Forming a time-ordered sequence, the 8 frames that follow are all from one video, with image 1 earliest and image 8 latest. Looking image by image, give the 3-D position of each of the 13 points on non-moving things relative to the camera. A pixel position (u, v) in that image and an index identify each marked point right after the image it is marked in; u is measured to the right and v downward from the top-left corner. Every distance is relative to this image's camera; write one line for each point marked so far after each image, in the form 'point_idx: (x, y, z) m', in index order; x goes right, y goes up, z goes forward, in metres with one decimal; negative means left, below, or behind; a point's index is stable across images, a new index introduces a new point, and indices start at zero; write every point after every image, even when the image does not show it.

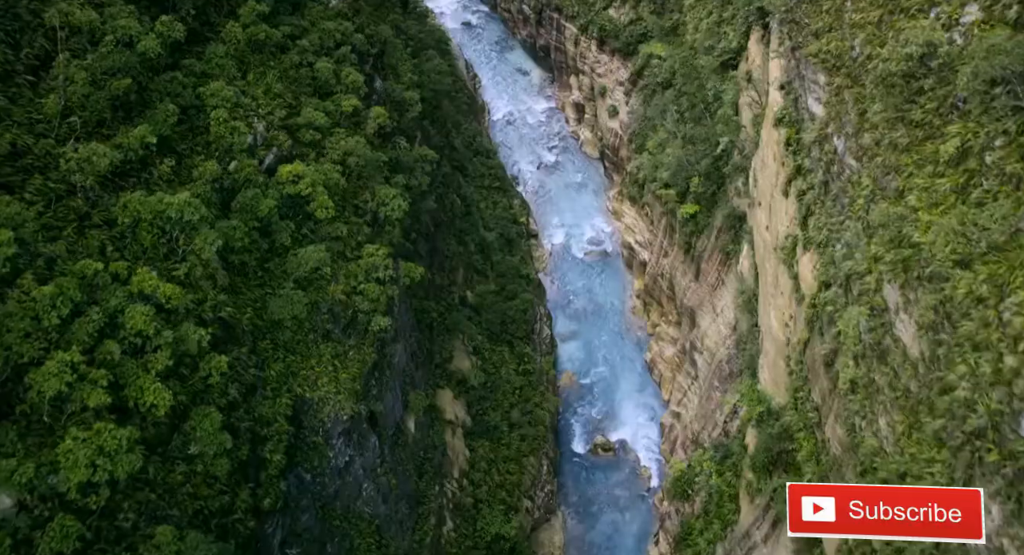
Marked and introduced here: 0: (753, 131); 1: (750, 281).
0: (+5.5, +3.3, +18.7) m
1: (+5.4, -0.1, +18.7) m
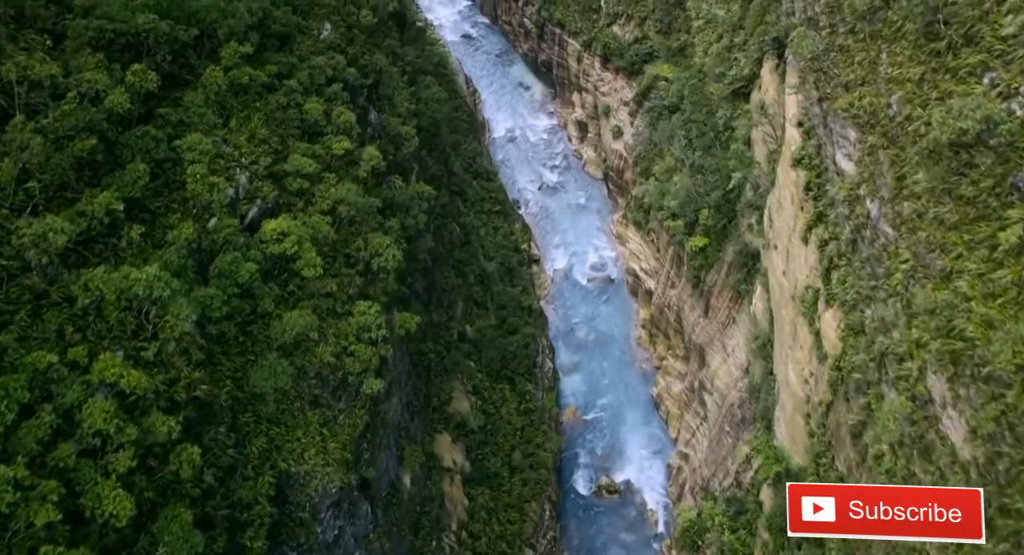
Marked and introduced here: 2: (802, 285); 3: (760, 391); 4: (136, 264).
0: (+5.5, +2.3, +17.7) m
1: (+5.4, -1.0, +17.7) m
2: (+5.2, -0.1, +14.8) m
3: (+5.3, -2.4, +17.5) m
4: (-4.9, 0.0, +10.6) m
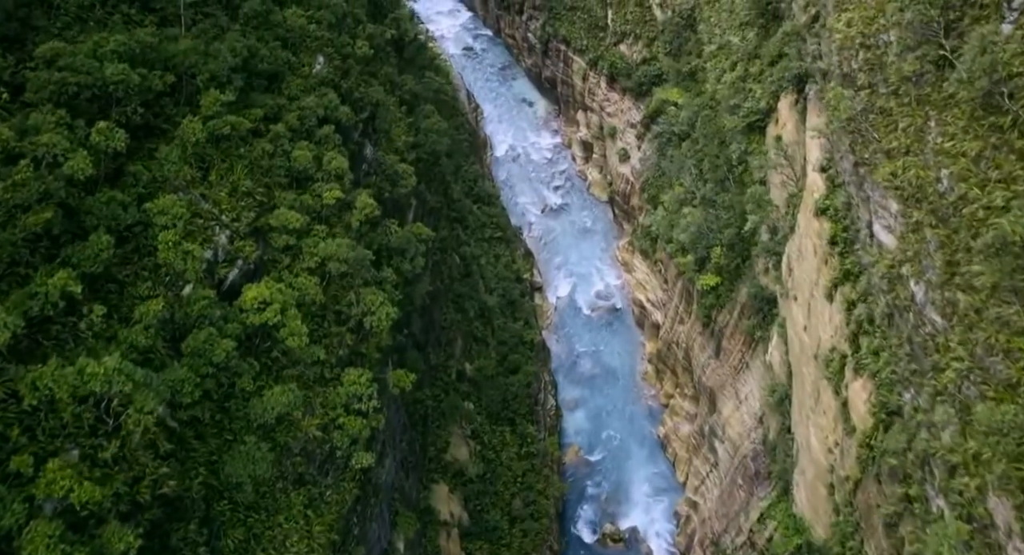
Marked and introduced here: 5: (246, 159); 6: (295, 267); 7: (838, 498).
0: (+5.6, +1.3, +16.7) m
1: (+5.5, -2.0, +16.7) m
2: (+5.3, -1.1, +13.8) m
3: (+5.3, -3.4, +16.5) m
4: (-4.8, -0.9, +9.6) m
5: (-3.9, +1.7, +12.1) m
6: (-3.2, +0.2, +12.1) m
7: (+5.1, -3.5, +12.9) m
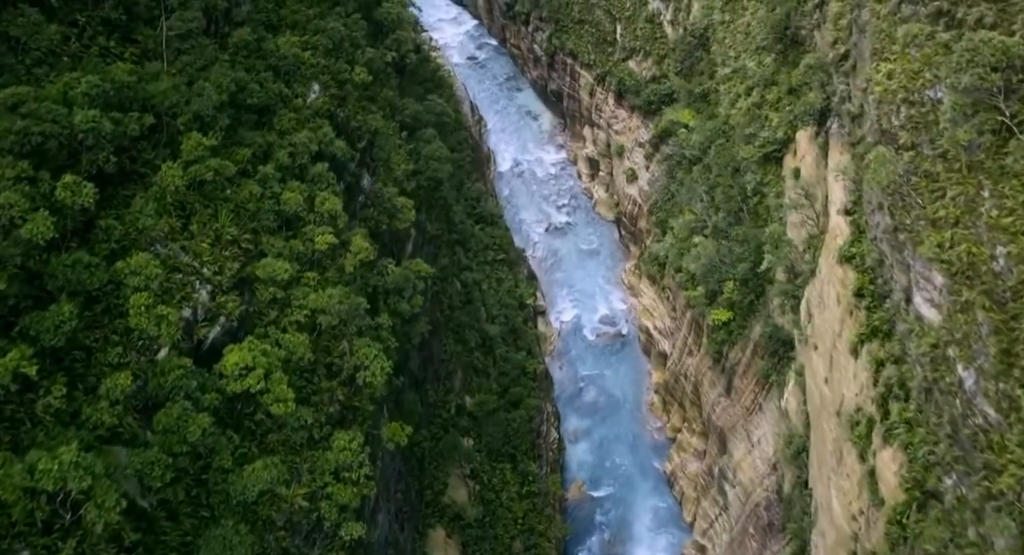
0: (+5.7, +0.5, +15.8) m
1: (+5.5, -2.9, +15.9) m
2: (+5.3, -2.0, +12.9) m
3: (+5.3, -4.3, +15.6) m
4: (-4.8, -1.6, +8.8) m
5: (-3.9, +1.0, +11.3) m
6: (-3.1, -0.6, +11.2) m
7: (+5.1, -4.3, +12.0) m
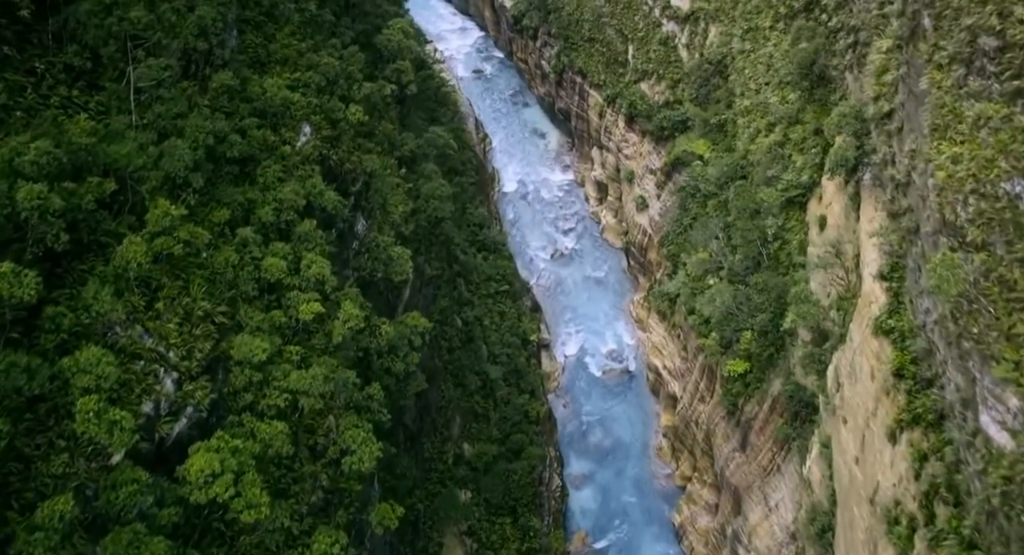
0: (+5.8, -0.6, +14.7) m
1: (+5.5, -4.0, +14.7) m
2: (+5.3, -3.1, +11.7) m
3: (+5.3, -5.4, +14.4) m
4: (-4.8, -2.5, +7.6) m
5: (-3.8, 0.0, +10.1) m
6: (-3.1, -1.5, +10.1) m
7: (+5.1, -5.4, +10.8) m
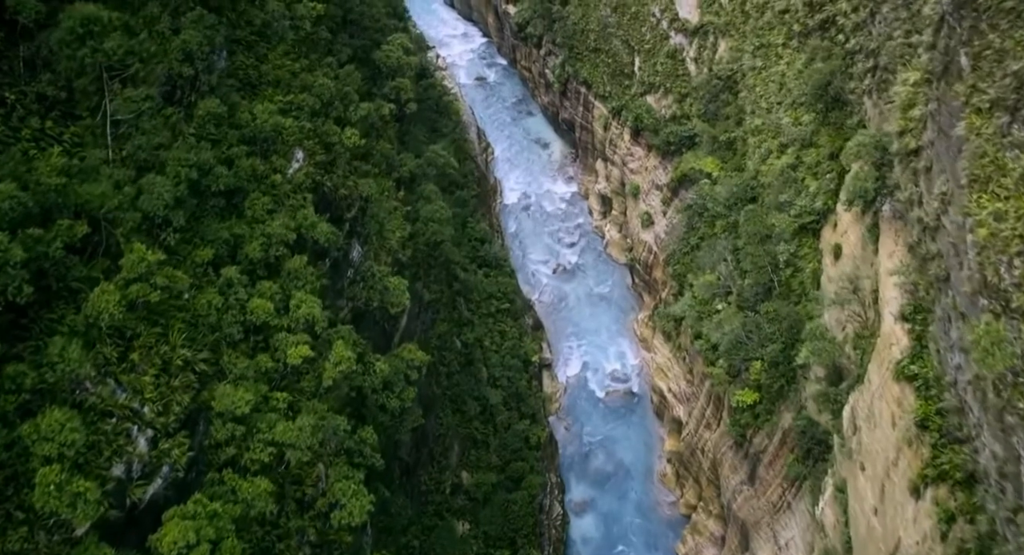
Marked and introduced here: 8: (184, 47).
0: (+5.8, -1.2, +14.0) m
1: (+5.5, -4.6, +14.0) m
2: (+5.3, -3.7, +11.1) m
3: (+5.3, -6.0, +13.8) m
4: (-4.8, -3.0, +7.0) m
5: (-3.8, -0.5, +9.5) m
6: (-3.1, -2.1, +9.4) m
7: (+5.1, -6.0, +10.2) m
8: (-4.5, +3.1, +11.2) m
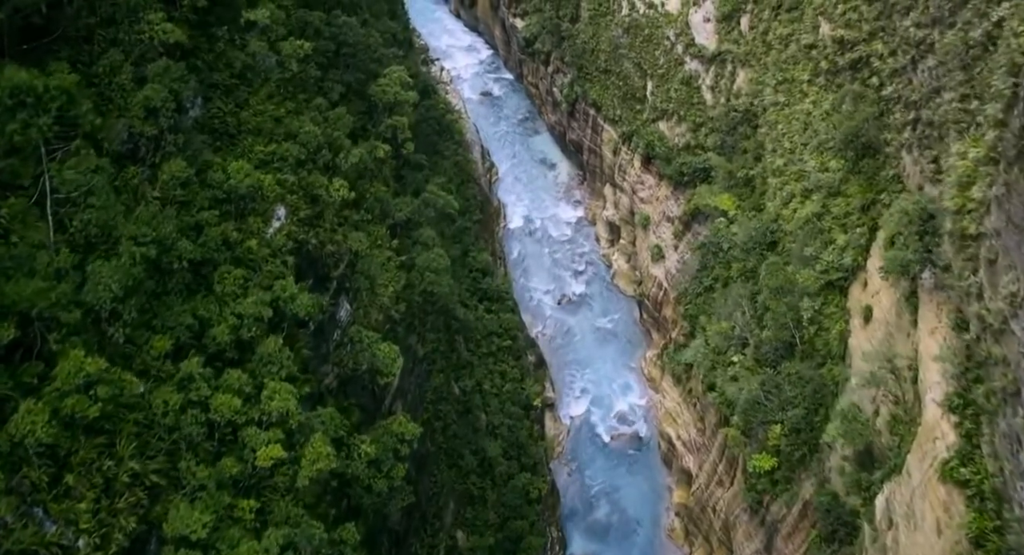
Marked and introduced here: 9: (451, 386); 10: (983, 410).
0: (+5.8, -2.4, +12.7) m
1: (+5.5, -5.7, +12.7) m
2: (+5.3, -4.8, +9.8) m
3: (+5.2, -7.1, +12.5) m
4: (-4.8, -4.0, +5.7) m
5: (-3.8, -1.4, +8.3) m
6: (-3.1, -3.1, +8.2) m
7: (+5.0, -7.1, +8.9) m
8: (-4.4, +2.1, +10.0) m
9: (-1.4, -2.6, +19.4) m
10: (+5.9, -1.6, +10.4) m
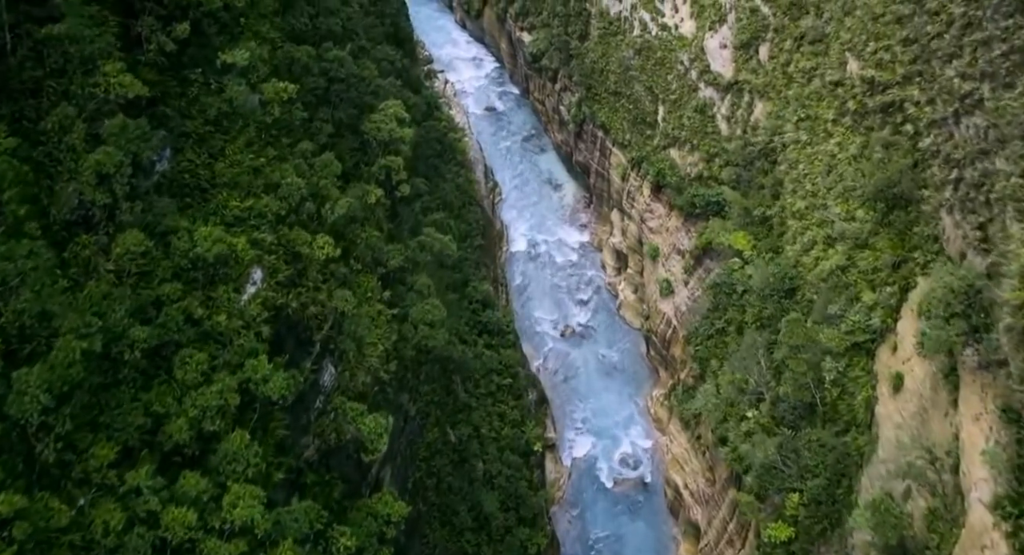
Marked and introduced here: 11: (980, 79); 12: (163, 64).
0: (+5.7, -3.5, +11.5) m
1: (+5.4, -6.8, +11.5) m
2: (+5.2, -5.9, +8.6) m
3: (+5.1, -8.2, +11.3) m
4: (-4.9, -4.8, +4.6) m
5: (-3.8, -2.3, +7.1) m
6: (-3.2, -4.0, +7.0) m
7: (+4.8, -8.2, +7.7) m
8: (-4.4, +1.2, +8.9) m
9: (-1.5, -3.6, +18.2) m
10: (+5.8, -2.7, +9.2) m
11: (+7.4, +3.2, +13.1) m
12: (-4.5, +2.8, +10.7) m
